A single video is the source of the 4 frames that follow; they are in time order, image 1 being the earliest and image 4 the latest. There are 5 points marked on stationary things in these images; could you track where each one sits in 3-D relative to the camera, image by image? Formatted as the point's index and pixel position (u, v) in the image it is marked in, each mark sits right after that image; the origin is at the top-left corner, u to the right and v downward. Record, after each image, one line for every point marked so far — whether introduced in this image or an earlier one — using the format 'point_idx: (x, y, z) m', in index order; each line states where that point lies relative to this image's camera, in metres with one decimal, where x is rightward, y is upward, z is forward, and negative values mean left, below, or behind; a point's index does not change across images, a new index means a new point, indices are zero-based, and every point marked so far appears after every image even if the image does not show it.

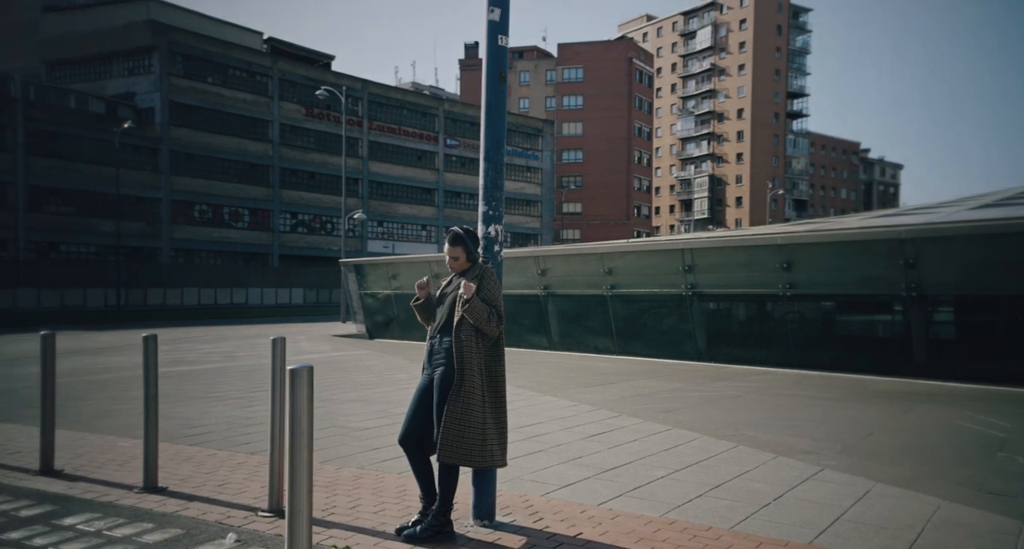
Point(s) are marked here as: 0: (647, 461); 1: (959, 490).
0: (+1.1, -1.5, +6.1) m
1: (+3.3, -1.6, +5.4) m
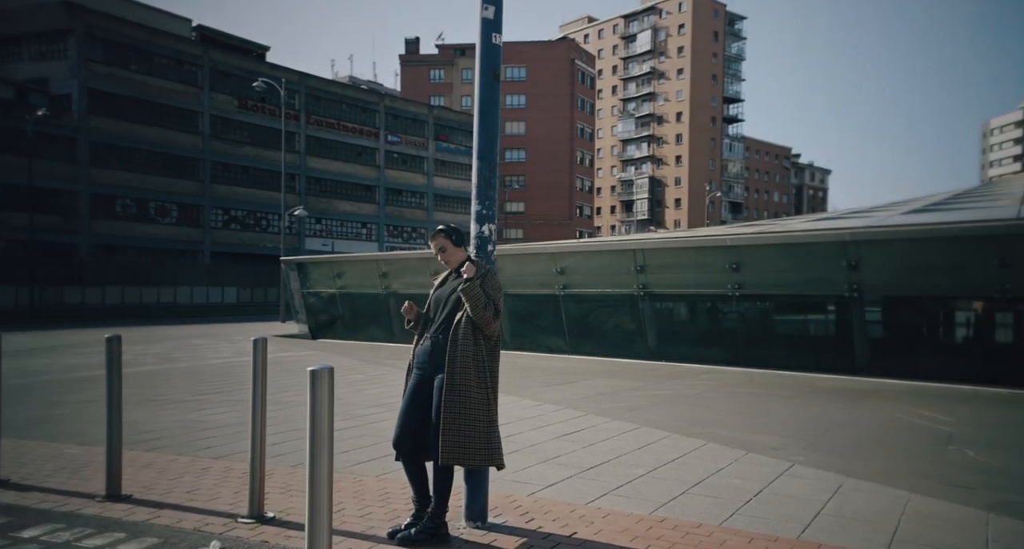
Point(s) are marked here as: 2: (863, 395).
0: (+0.9, -1.5, +6.1) m
1: (+3.2, -1.6, +5.6) m
2: (+5.4, -1.9, +11.3) m
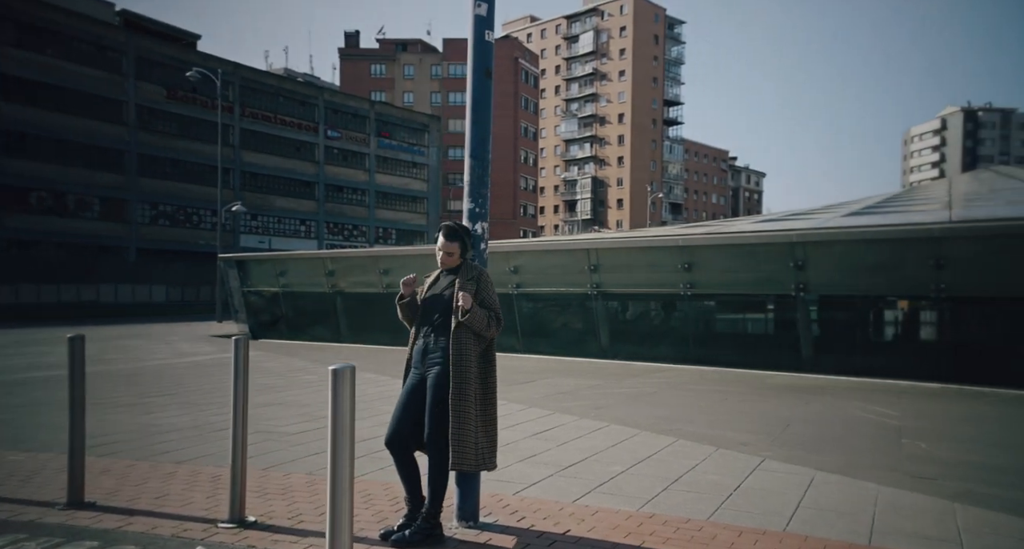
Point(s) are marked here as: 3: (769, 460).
0: (+0.7, -1.5, +6.2) m
1: (+3.0, -1.6, +5.8) m
2: (+4.8, -1.9, +11.7) m
3: (+2.2, -1.6, +6.1) m
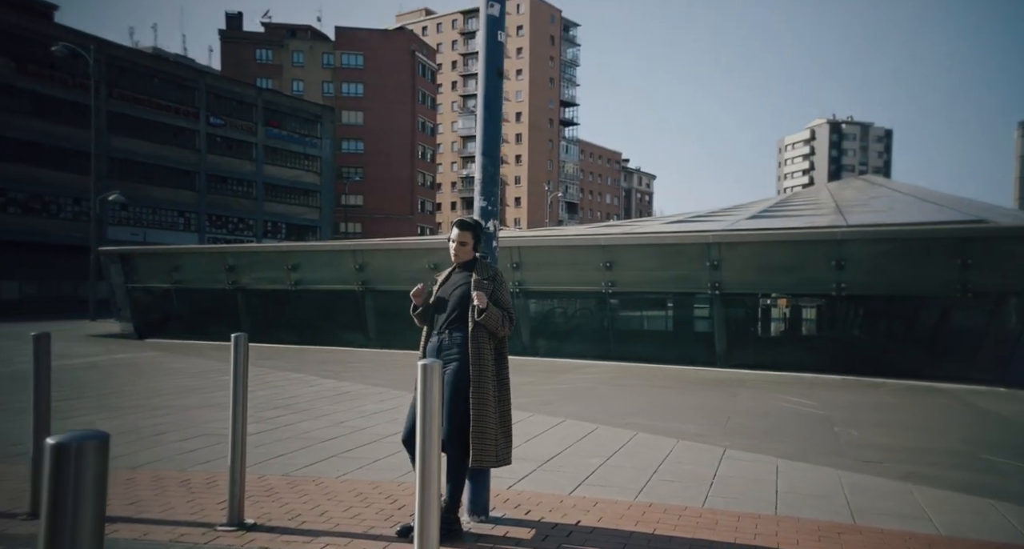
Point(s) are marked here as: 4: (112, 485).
0: (+0.5, -1.5, +6.3) m
1: (+2.8, -1.6, +6.3) m
2: (+3.9, -1.9, +12.3) m
3: (+1.9, -1.6, +6.5) m
4: (-3.1, -1.6, +5.7) m
